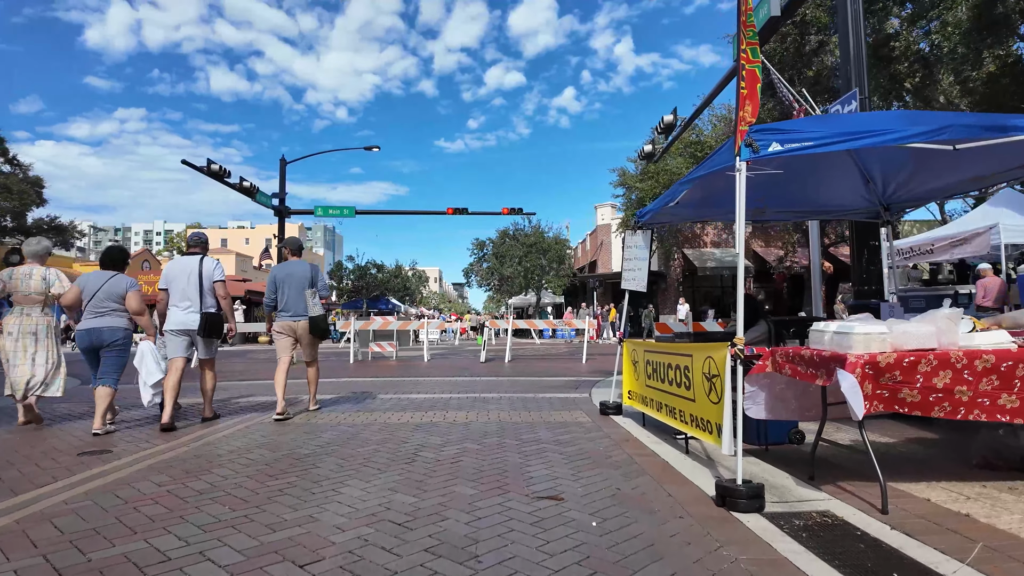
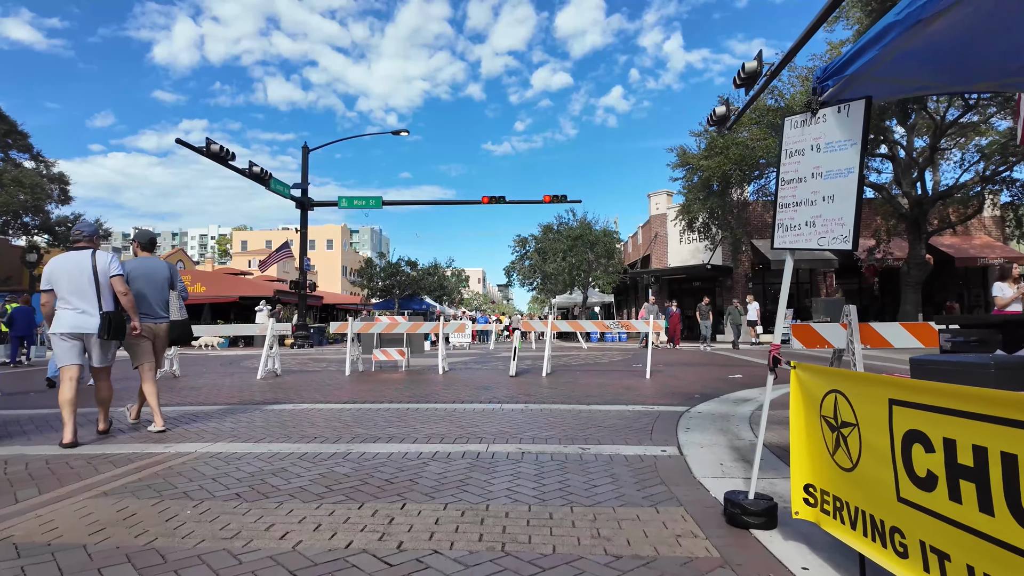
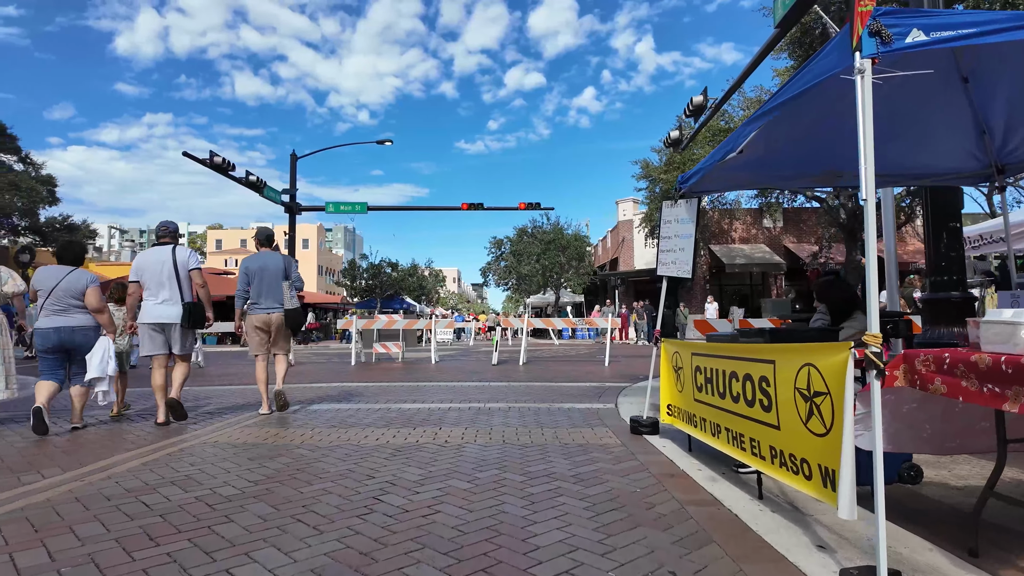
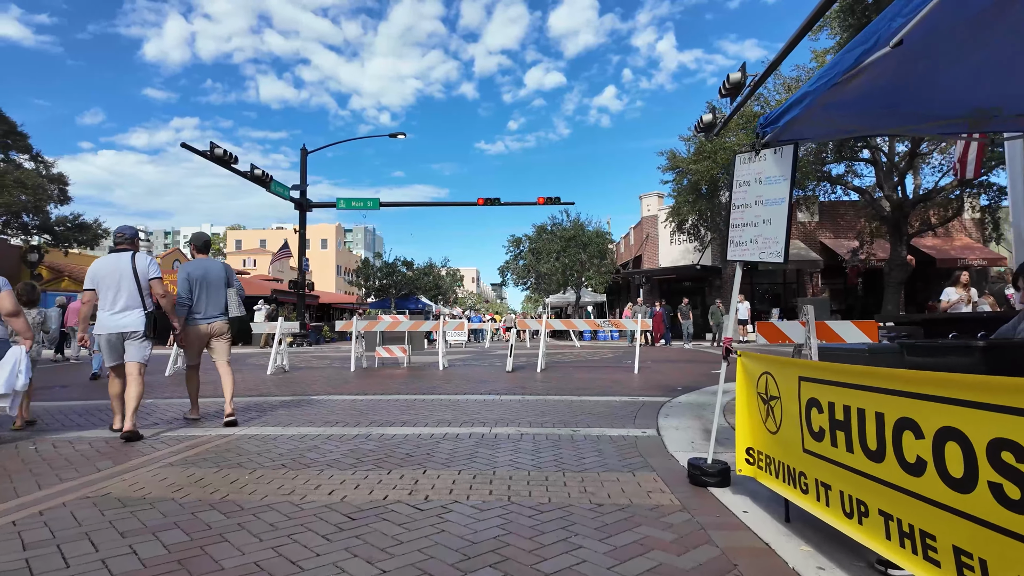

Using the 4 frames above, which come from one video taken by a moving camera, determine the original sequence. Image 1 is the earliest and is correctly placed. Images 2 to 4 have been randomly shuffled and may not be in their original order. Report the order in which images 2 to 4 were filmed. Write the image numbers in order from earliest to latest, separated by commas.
3, 4, 2
